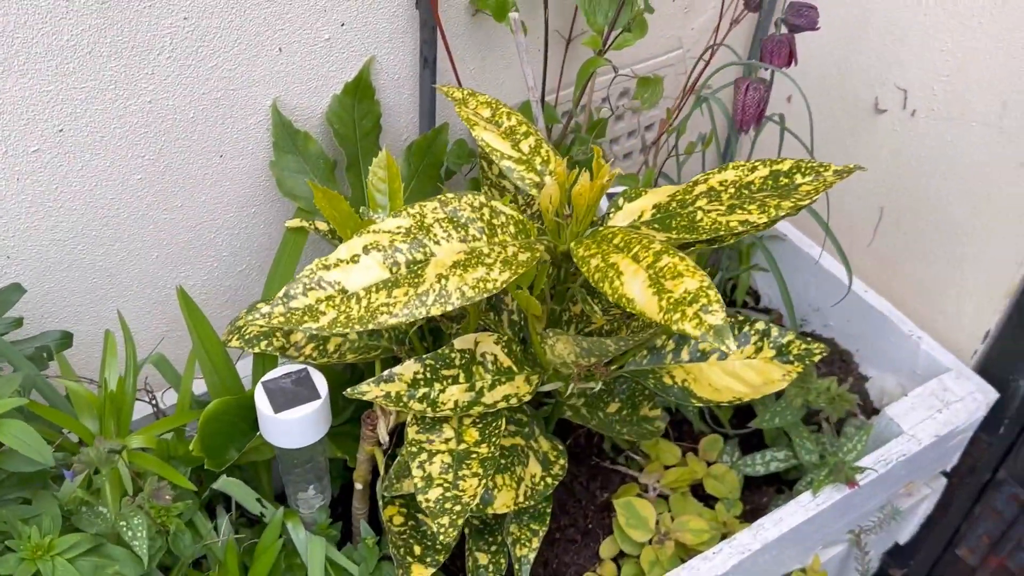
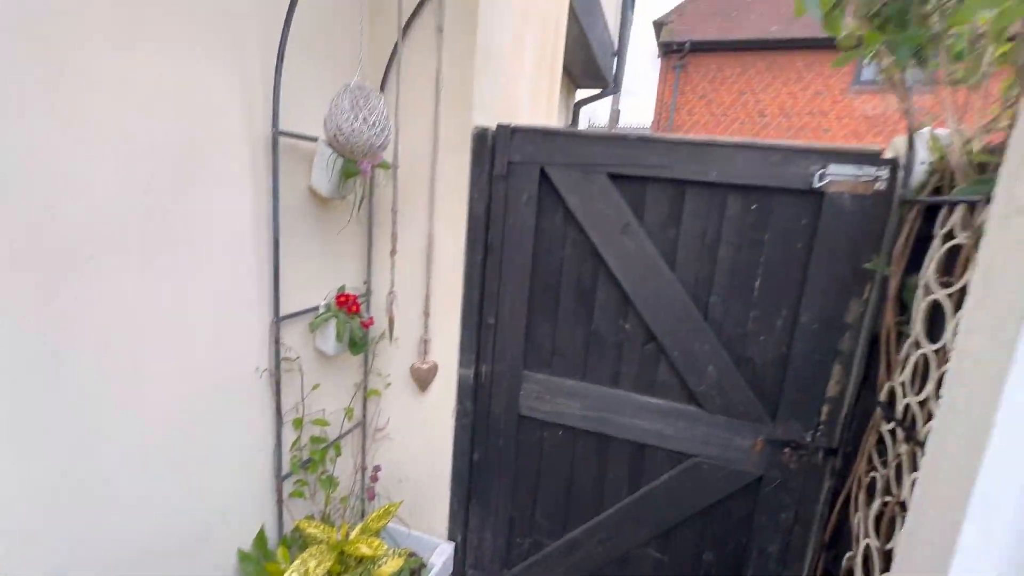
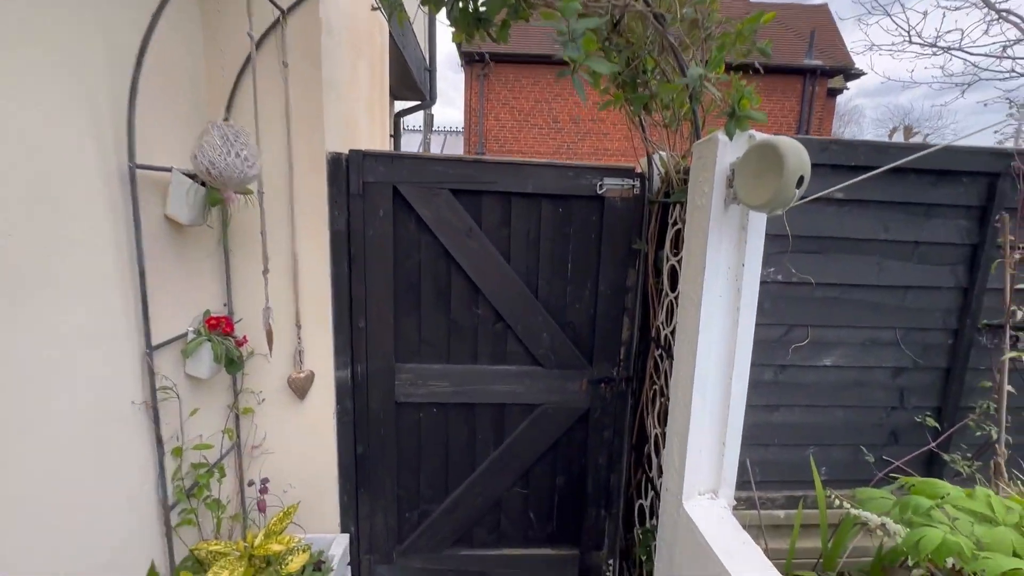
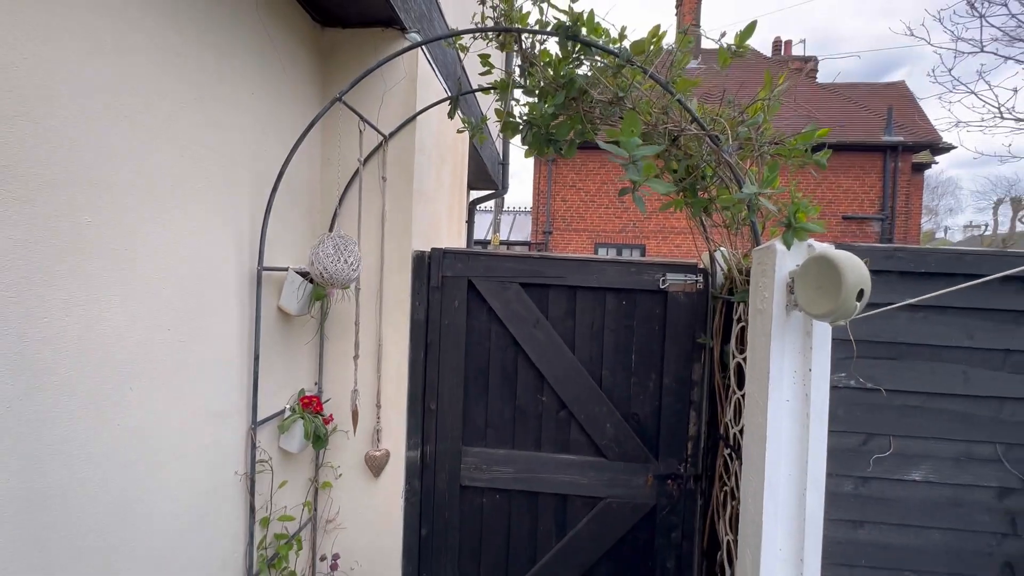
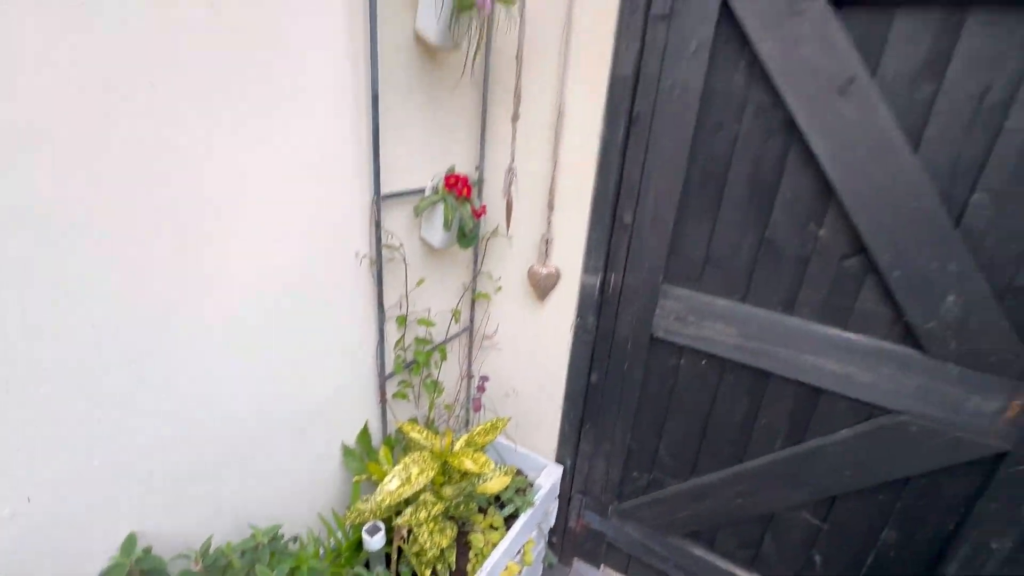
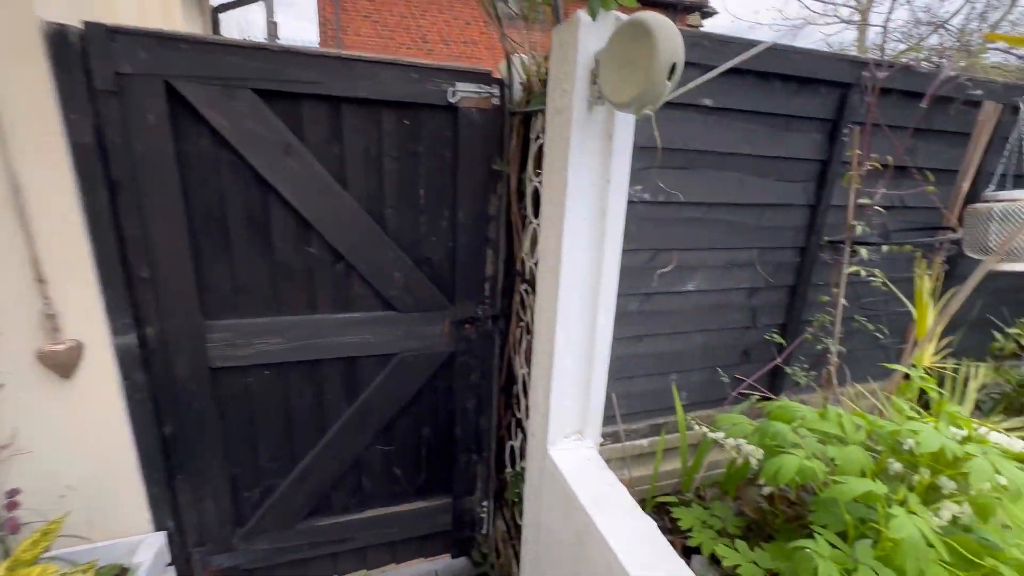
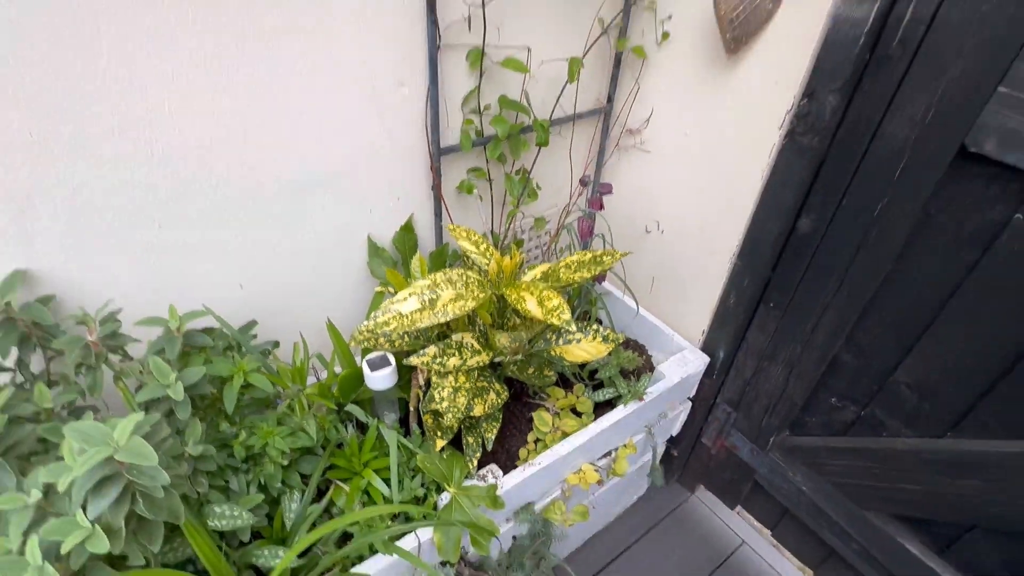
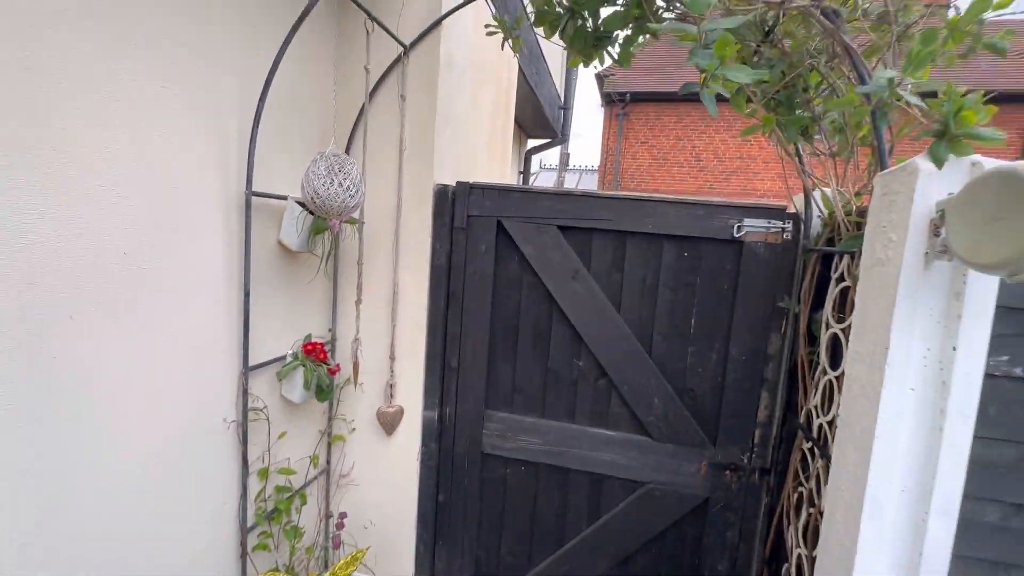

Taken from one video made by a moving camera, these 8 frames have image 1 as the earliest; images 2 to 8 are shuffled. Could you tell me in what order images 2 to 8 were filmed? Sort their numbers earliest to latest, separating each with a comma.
7, 5, 2, 8, 4, 3, 6
